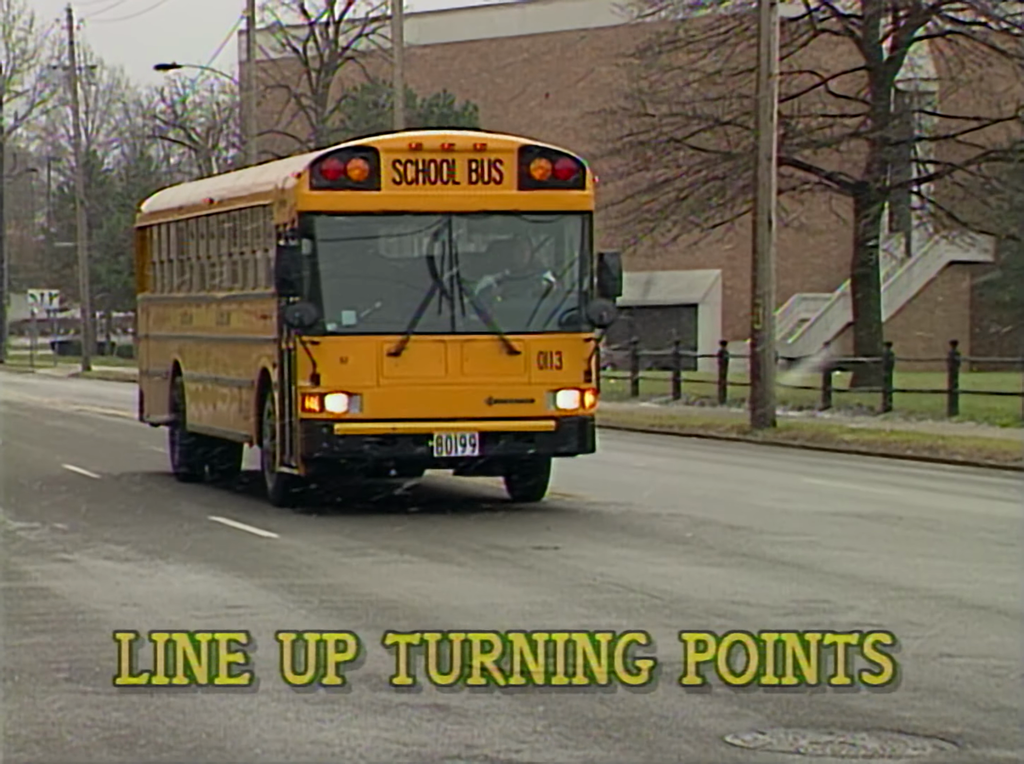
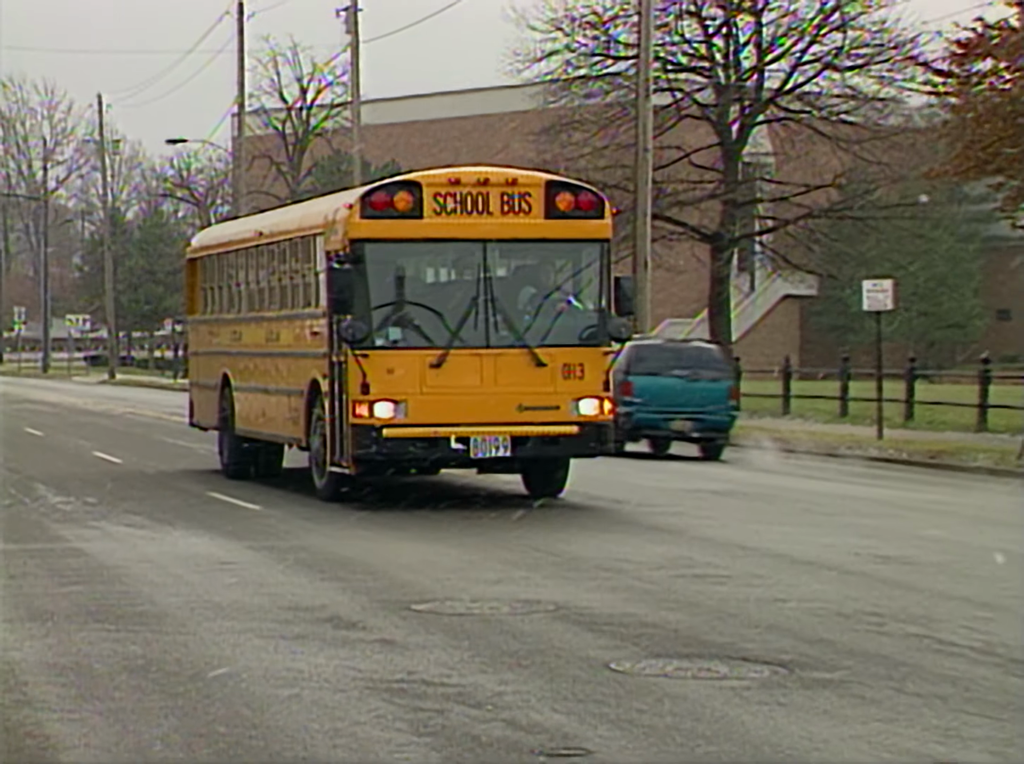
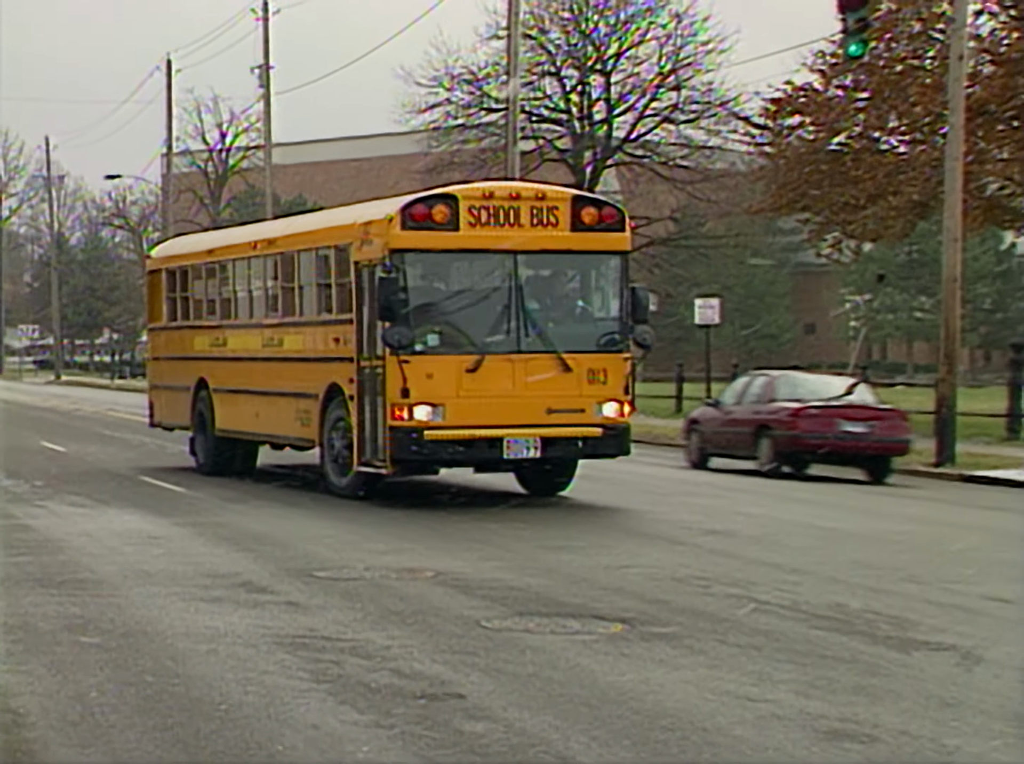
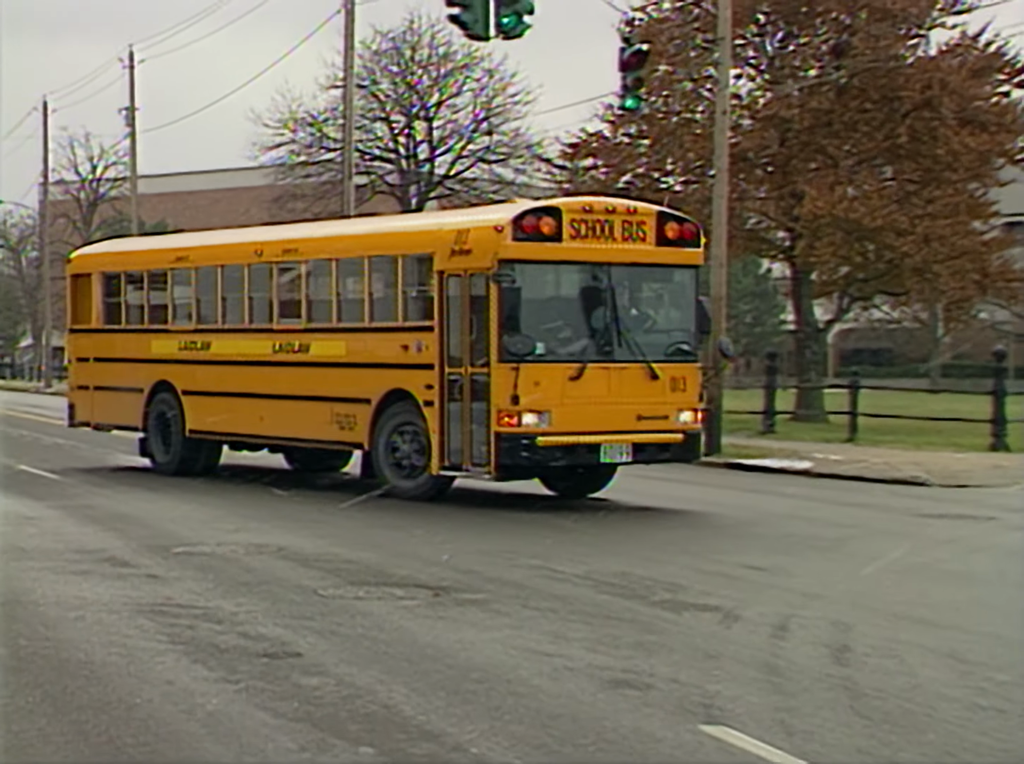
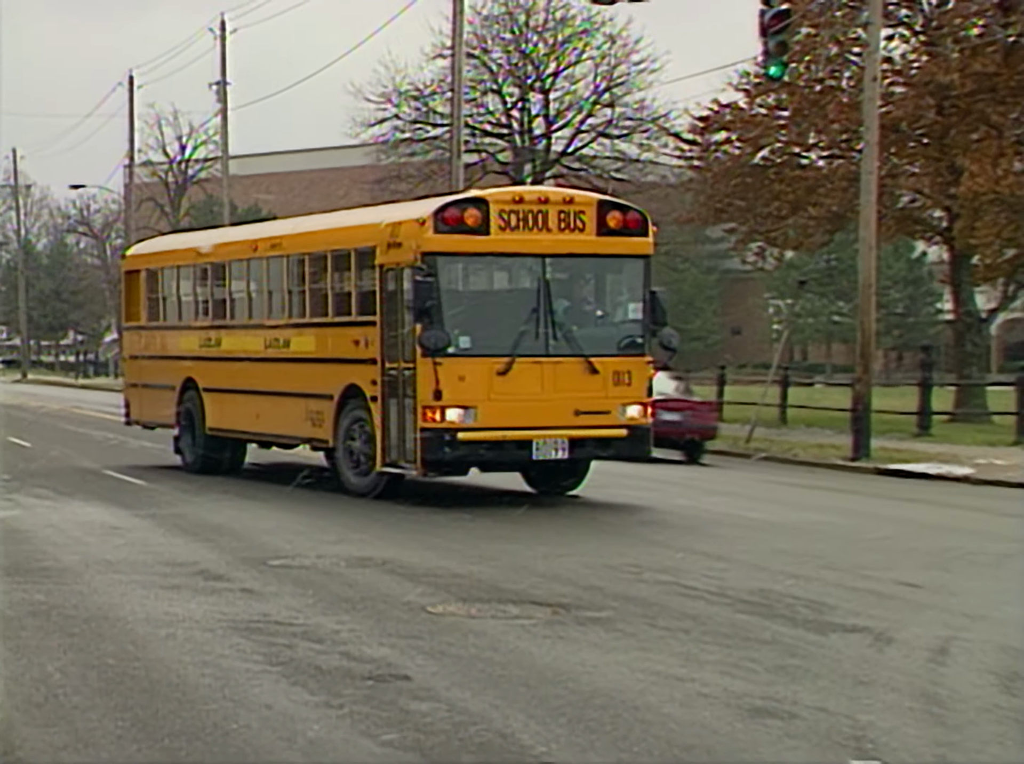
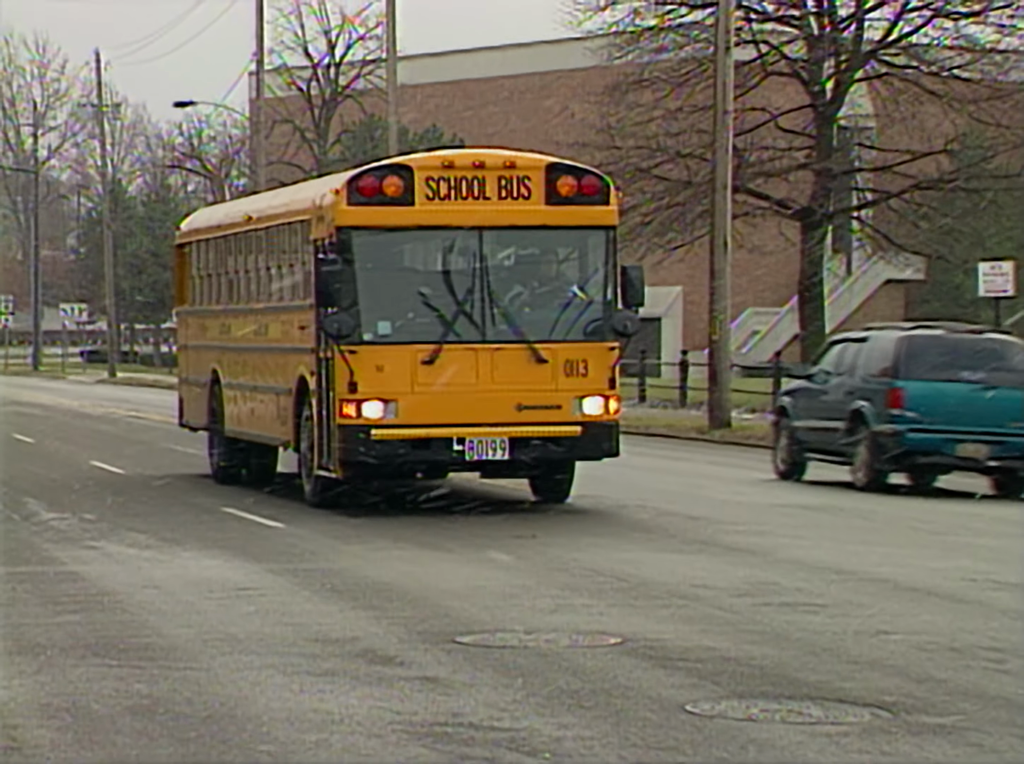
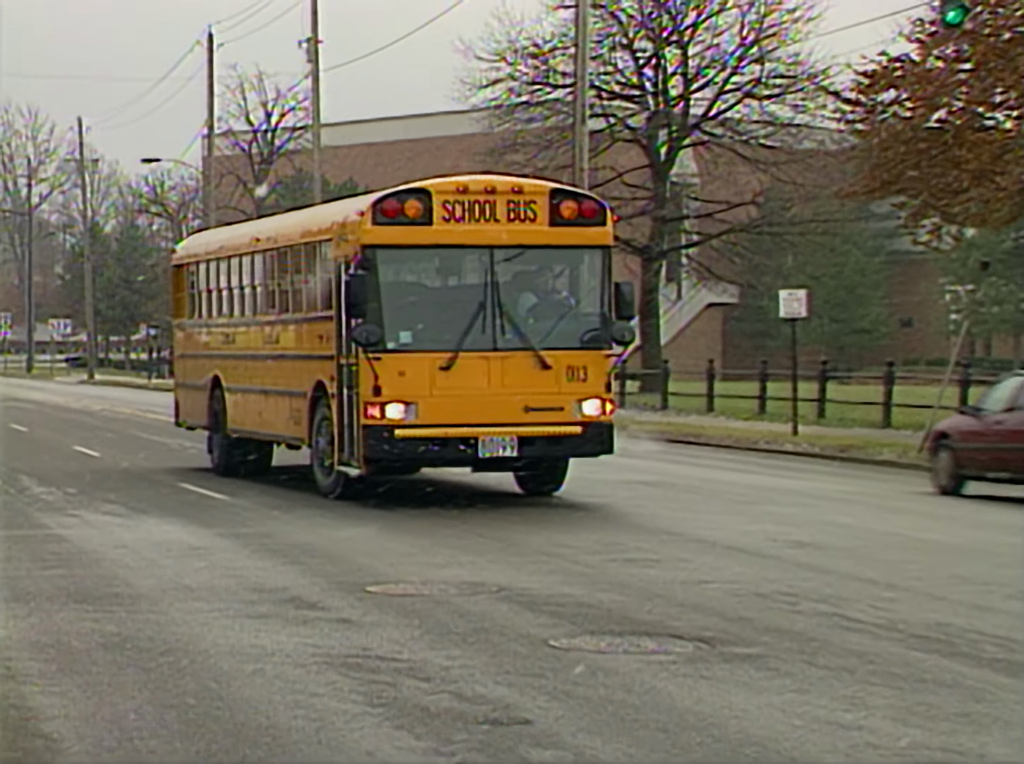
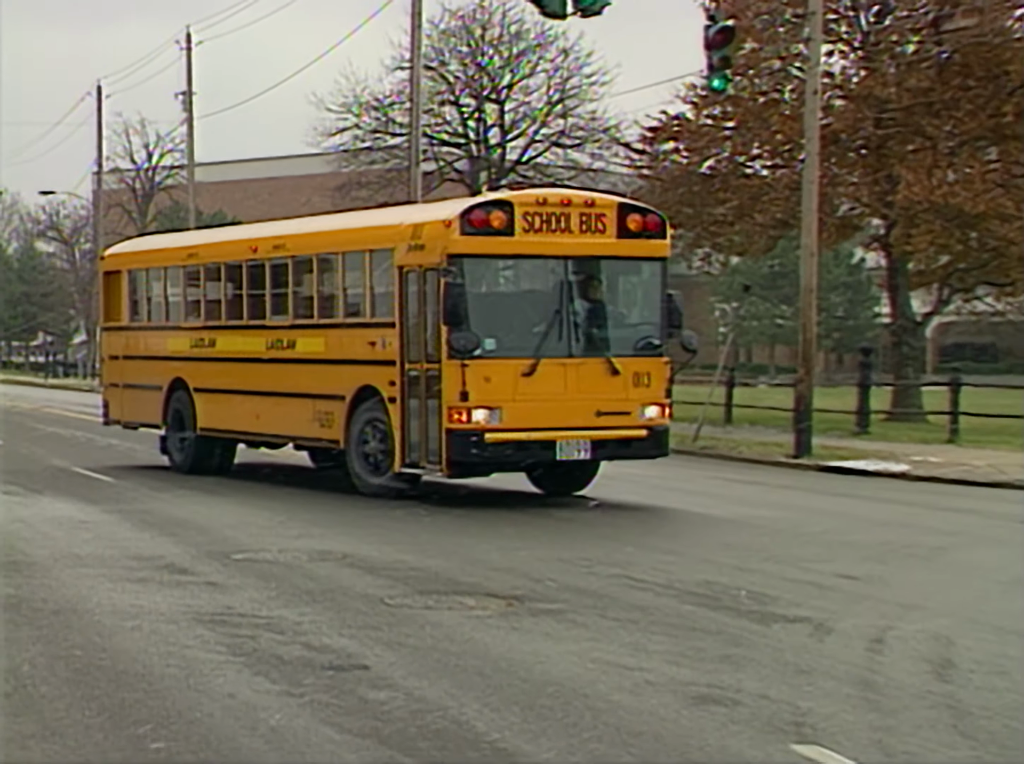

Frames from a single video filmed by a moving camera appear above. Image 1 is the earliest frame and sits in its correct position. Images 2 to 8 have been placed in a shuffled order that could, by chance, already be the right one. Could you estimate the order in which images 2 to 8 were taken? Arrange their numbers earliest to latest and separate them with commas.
6, 2, 7, 3, 5, 8, 4
